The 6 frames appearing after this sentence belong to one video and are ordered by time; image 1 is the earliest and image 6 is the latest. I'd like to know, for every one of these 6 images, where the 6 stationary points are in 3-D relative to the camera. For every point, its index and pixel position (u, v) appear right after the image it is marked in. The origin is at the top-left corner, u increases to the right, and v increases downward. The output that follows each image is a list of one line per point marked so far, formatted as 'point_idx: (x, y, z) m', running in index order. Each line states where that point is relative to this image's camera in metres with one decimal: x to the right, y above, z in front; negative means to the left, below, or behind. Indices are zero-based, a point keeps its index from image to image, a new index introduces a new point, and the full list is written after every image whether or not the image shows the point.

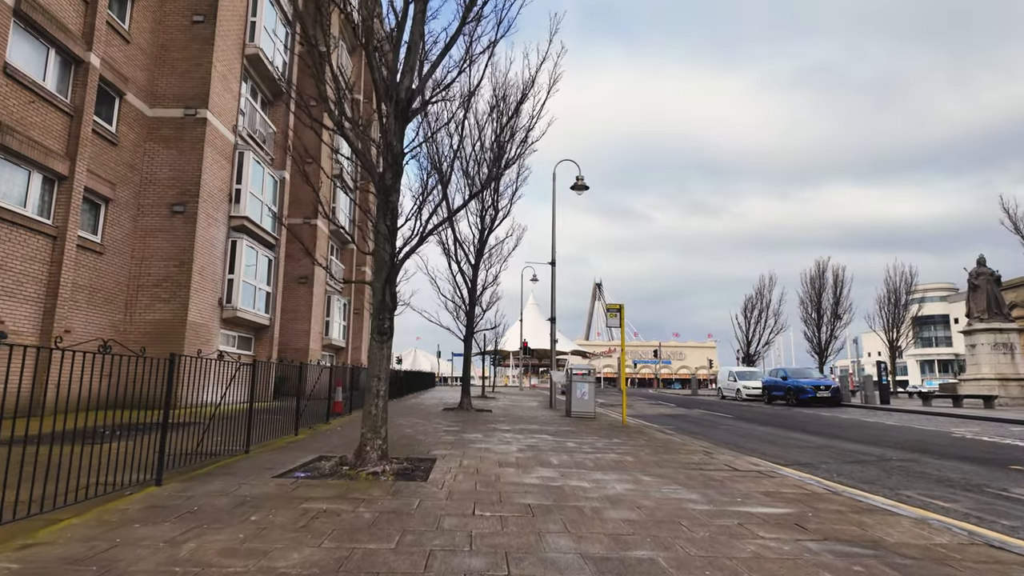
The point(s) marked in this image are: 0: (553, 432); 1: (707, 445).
0: (+0.9, -3.1, +12.3) m
1: (+3.7, -3.0, +10.9) m
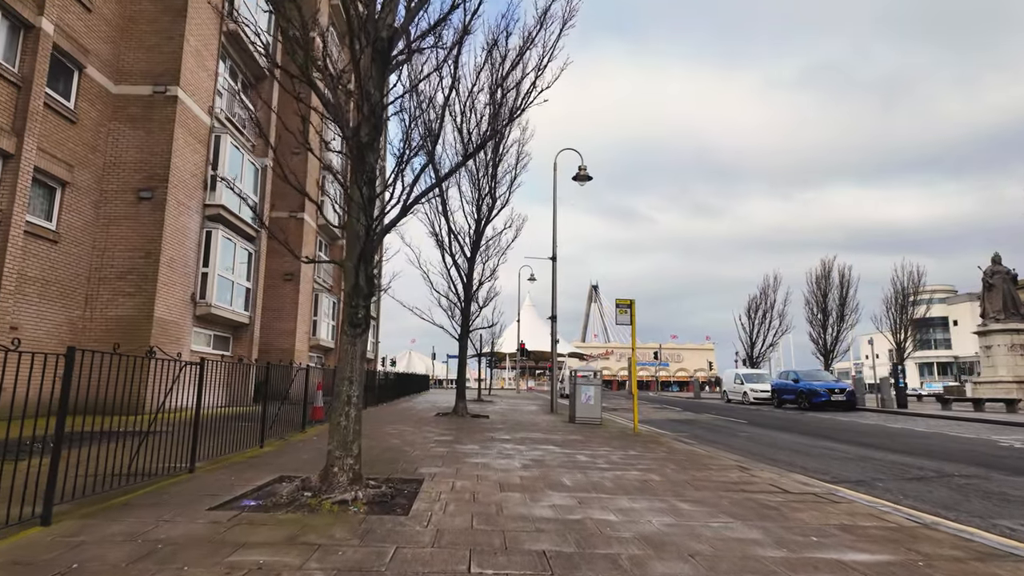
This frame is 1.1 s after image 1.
0: (+0.9, -2.9, +10.8) m
1: (+3.7, -2.8, +9.5) m
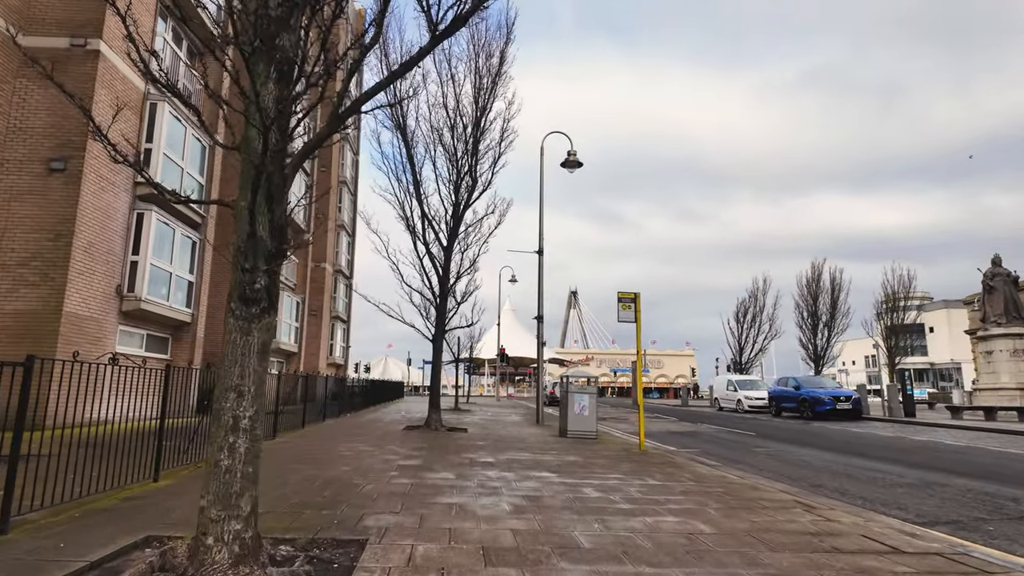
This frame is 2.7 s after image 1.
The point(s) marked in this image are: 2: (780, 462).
0: (+0.7, -2.7, +8.6) m
1: (+3.5, -2.6, +7.4) m
2: (+5.1, -3.3, +11.0) m
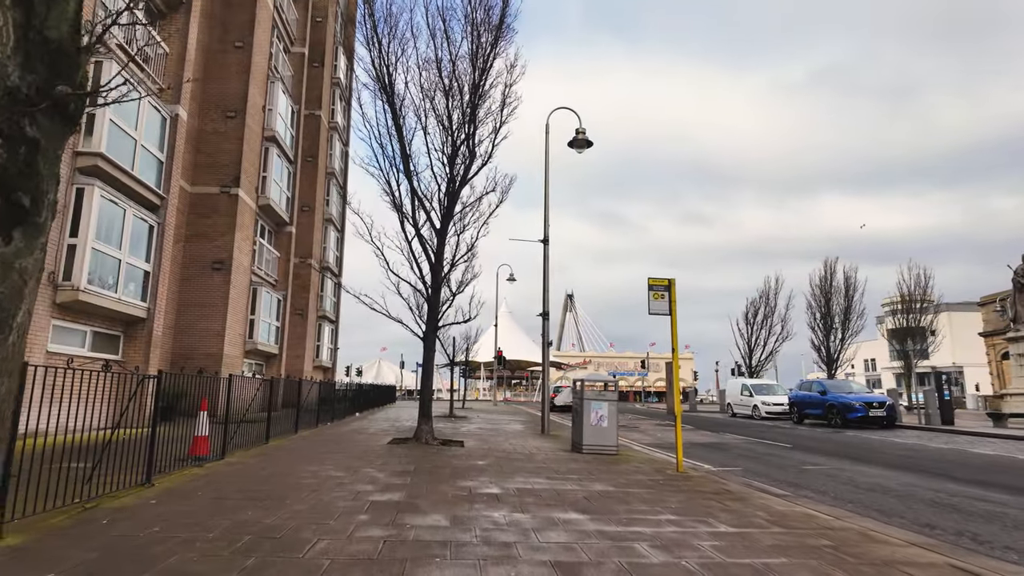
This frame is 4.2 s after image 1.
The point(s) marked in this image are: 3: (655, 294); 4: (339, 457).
0: (+0.8, -2.4, +6.5) m
1: (+3.7, -2.3, +5.2) m
2: (+5.2, -3.0, +8.9) m
3: (+2.4, -0.1, +9.7) m
4: (-2.8, -2.7, +9.4) m
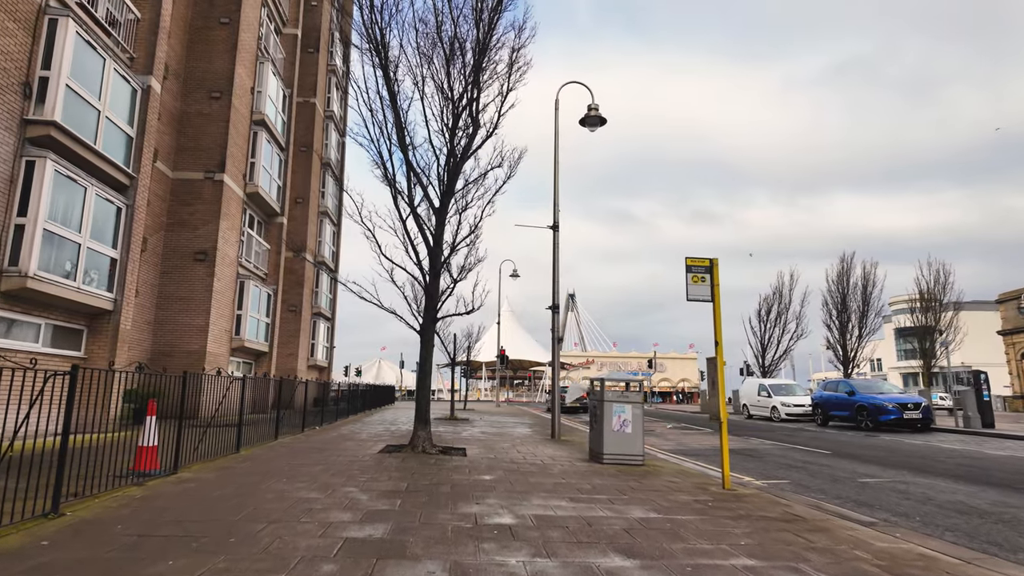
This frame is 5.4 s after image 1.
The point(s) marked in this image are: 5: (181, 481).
0: (+1.0, -2.1, +4.9) m
1: (+3.8, -2.0, +3.7) m
2: (+5.4, -2.8, +7.3) m
3: (+2.6, +0.2, +8.2) m
4: (-2.6, -2.5, +7.9) m
5: (-3.9, -2.3, +6.8) m
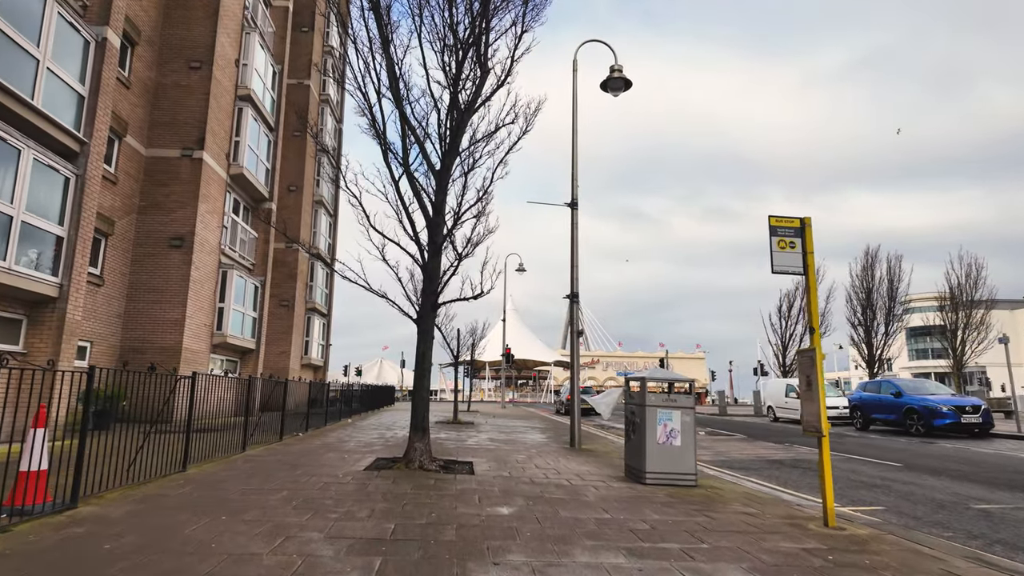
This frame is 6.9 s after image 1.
0: (+1.2, -1.8, +2.9) m
1: (+4.1, -1.7, +1.7) m
2: (+5.6, -2.4, +5.3) m
3: (+2.8, +0.5, +6.1) m
4: (-2.4, -2.1, +5.8) m
5: (-3.6, -1.9, +4.8) m
